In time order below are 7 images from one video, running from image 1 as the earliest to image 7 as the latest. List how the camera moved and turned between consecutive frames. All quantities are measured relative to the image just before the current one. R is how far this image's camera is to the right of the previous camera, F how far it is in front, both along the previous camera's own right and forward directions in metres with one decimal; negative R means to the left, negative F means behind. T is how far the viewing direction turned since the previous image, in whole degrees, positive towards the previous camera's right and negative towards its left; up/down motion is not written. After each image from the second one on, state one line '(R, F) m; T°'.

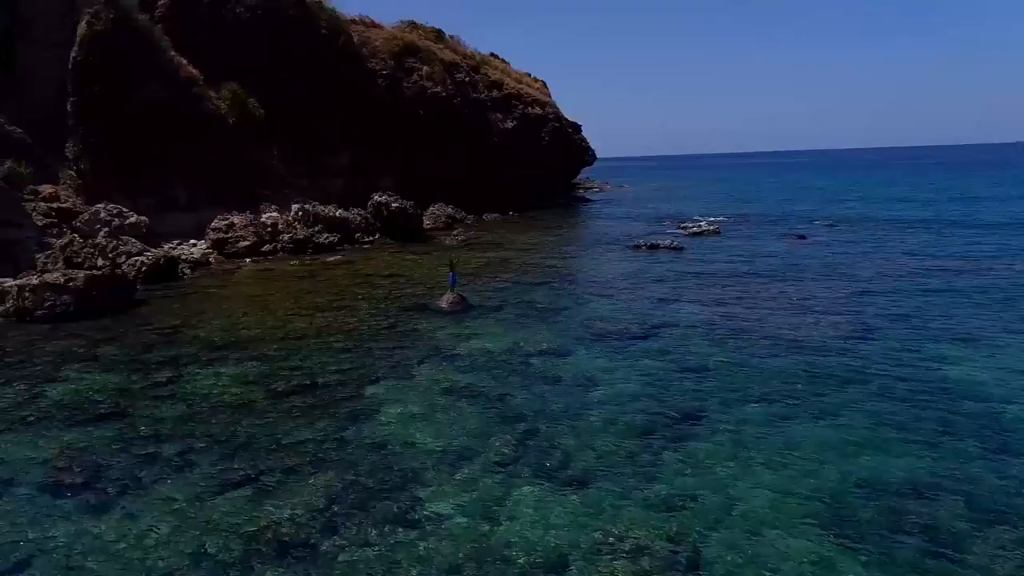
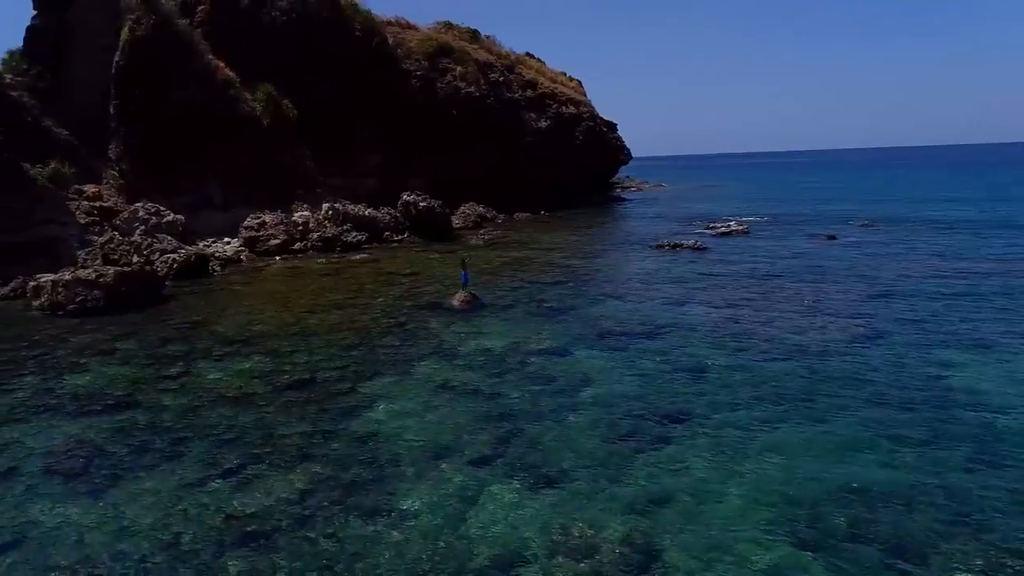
(+1.1, -0.1) m; -4°
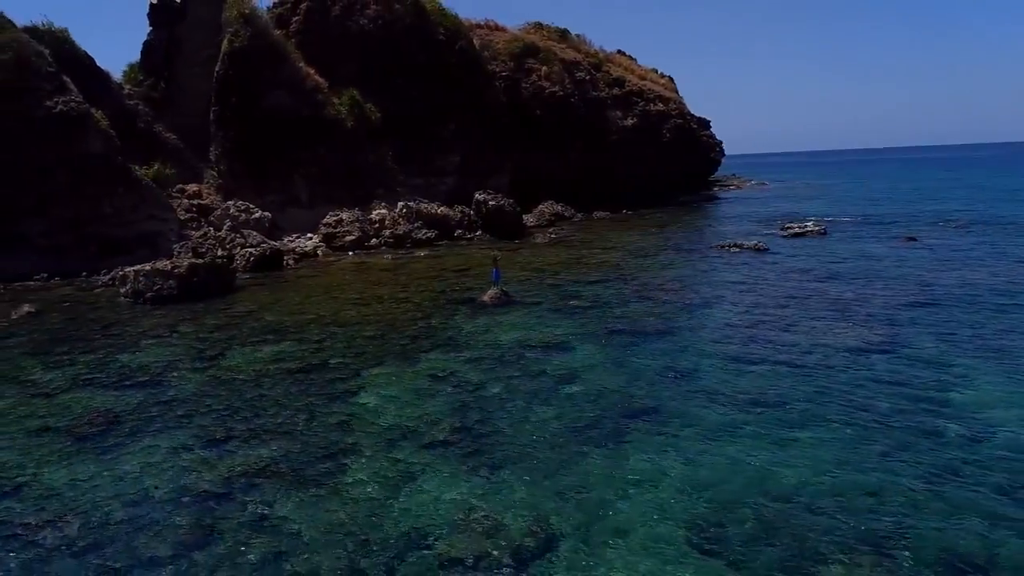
(+2.9, -0.1) m; -10°
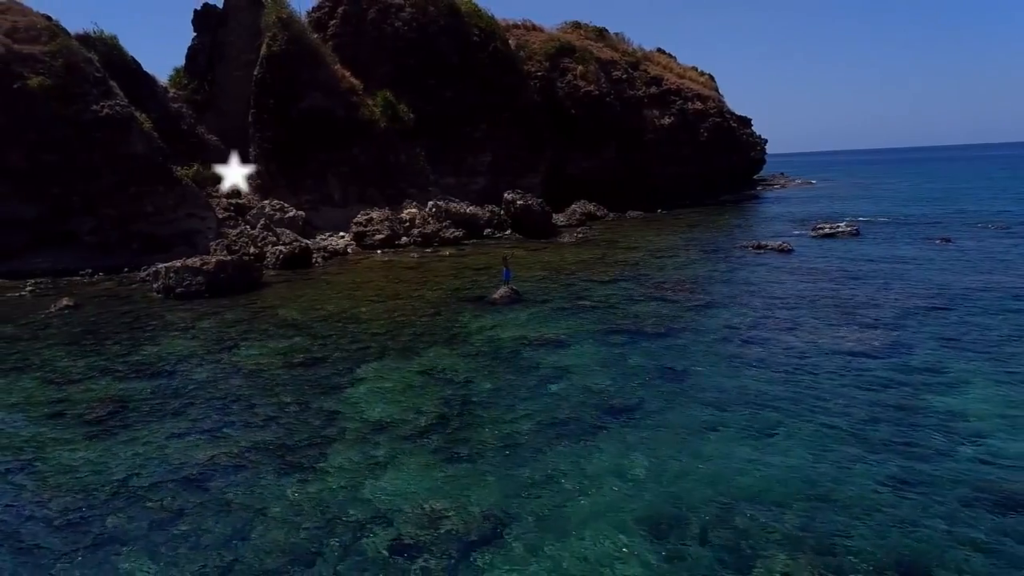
(+1.4, -0.1) m; -4°
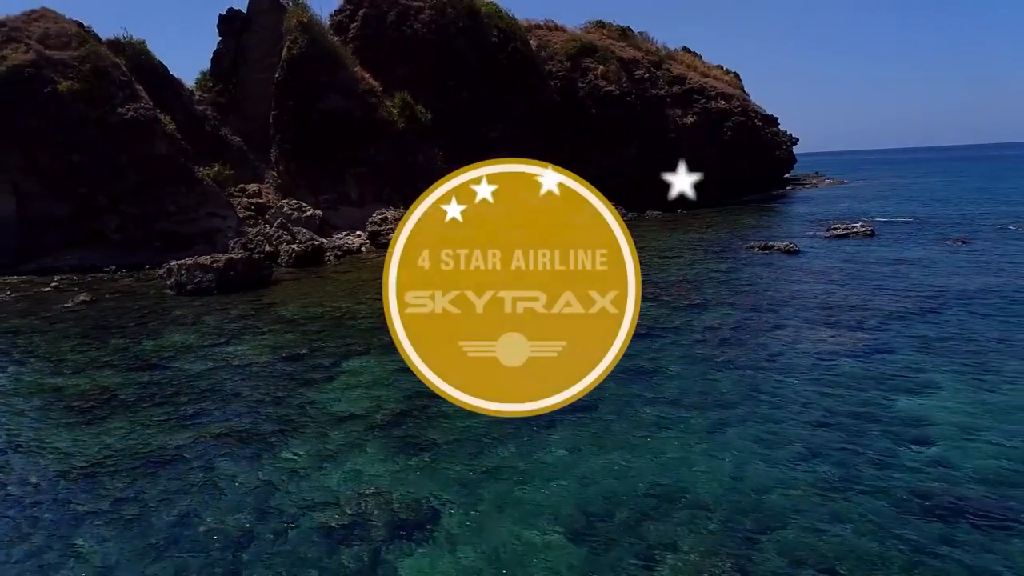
(+1.5, -0.1) m; -3°
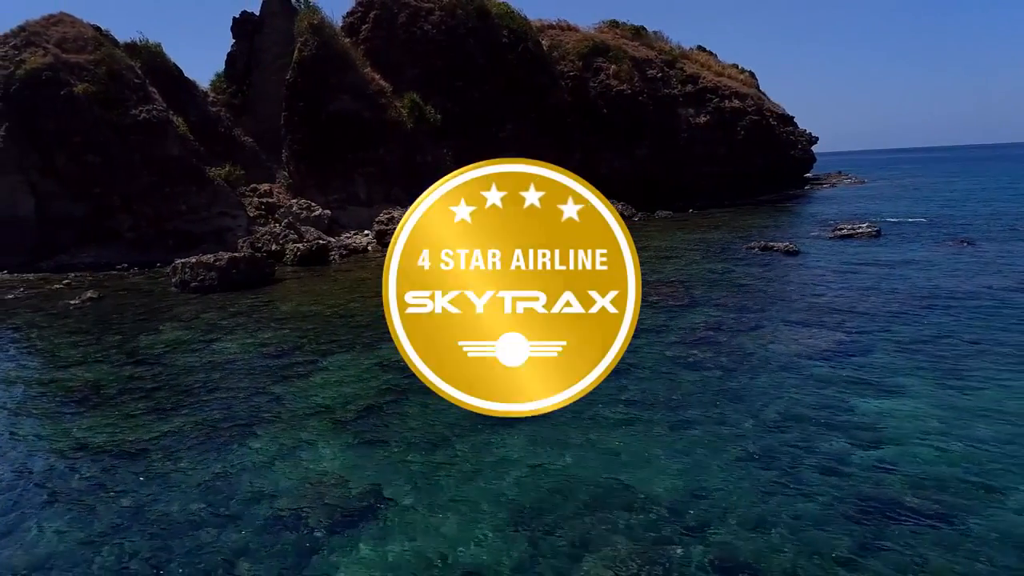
(+1.2, -0.1) m; -2°
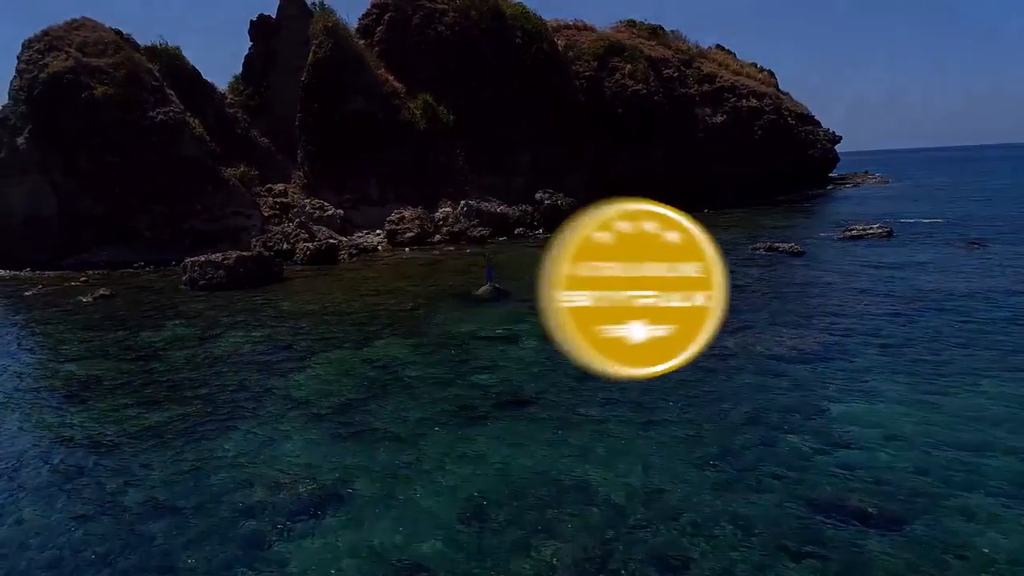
(+1.1, -0.1) m; -2°
